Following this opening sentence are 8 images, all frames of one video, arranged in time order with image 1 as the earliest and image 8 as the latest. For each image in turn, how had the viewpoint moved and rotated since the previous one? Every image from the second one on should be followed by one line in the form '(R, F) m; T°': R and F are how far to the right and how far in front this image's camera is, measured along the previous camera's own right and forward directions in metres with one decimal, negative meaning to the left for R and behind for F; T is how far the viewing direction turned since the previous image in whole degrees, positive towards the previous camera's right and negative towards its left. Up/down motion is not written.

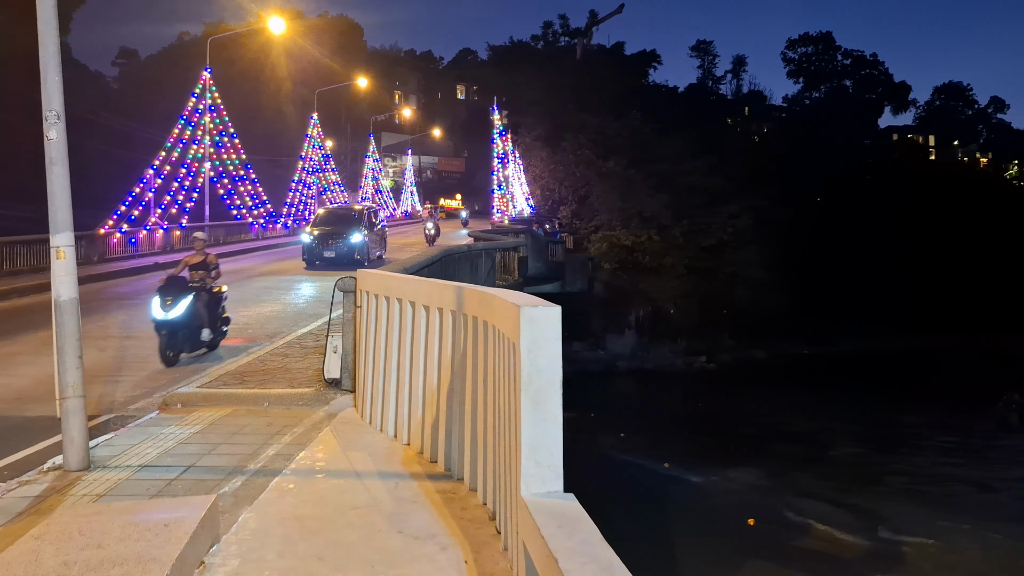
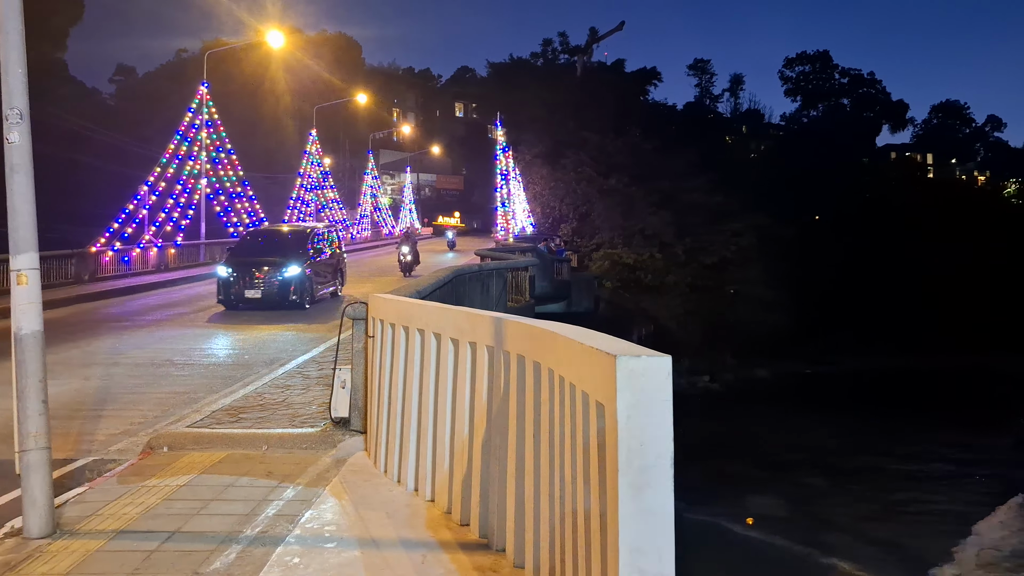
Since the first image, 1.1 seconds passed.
(-0.3, +0.8) m; 0°
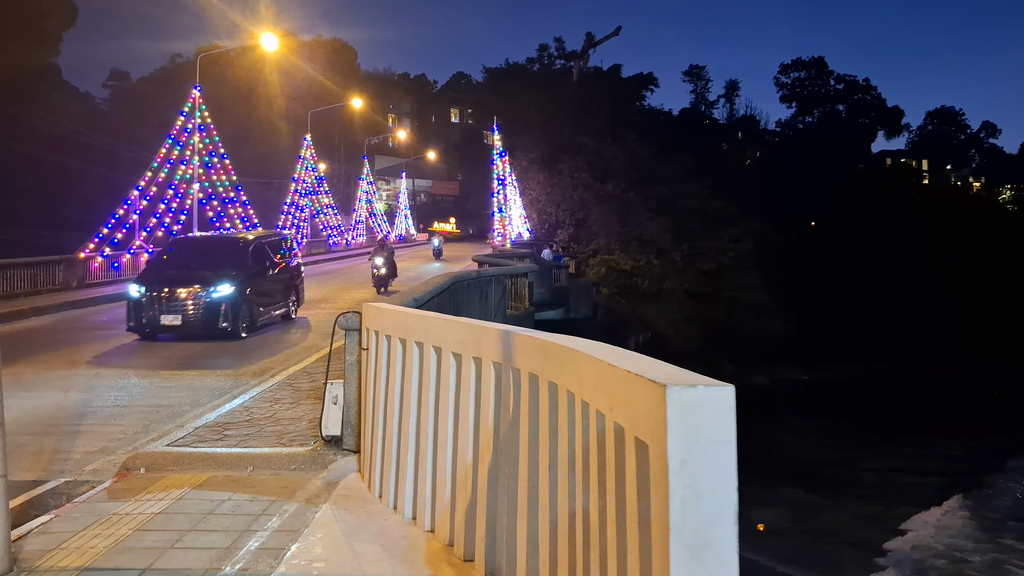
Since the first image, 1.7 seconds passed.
(-0.1, +0.4) m; 0°
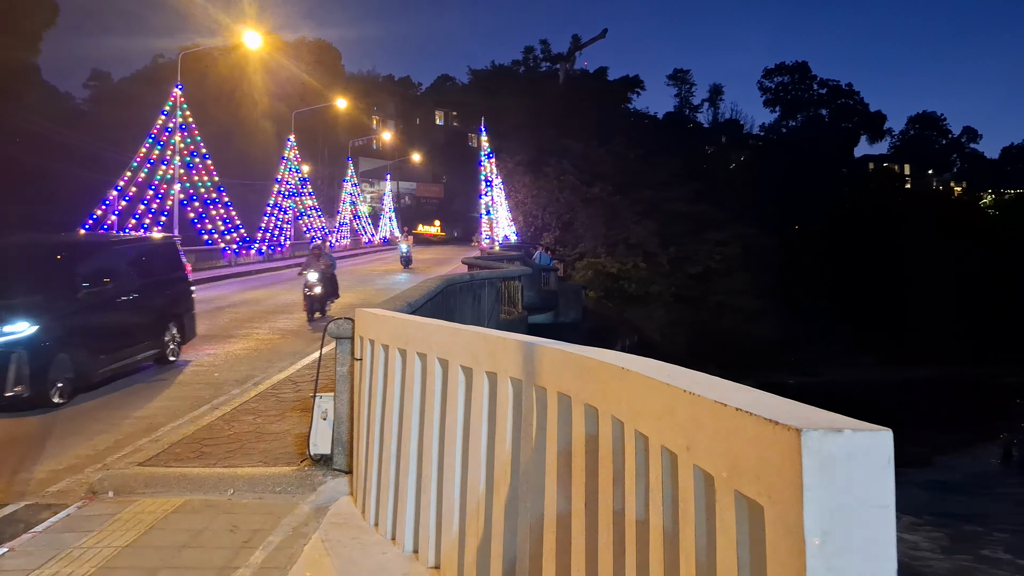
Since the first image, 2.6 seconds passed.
(-0.2, +0.5) m; +1°
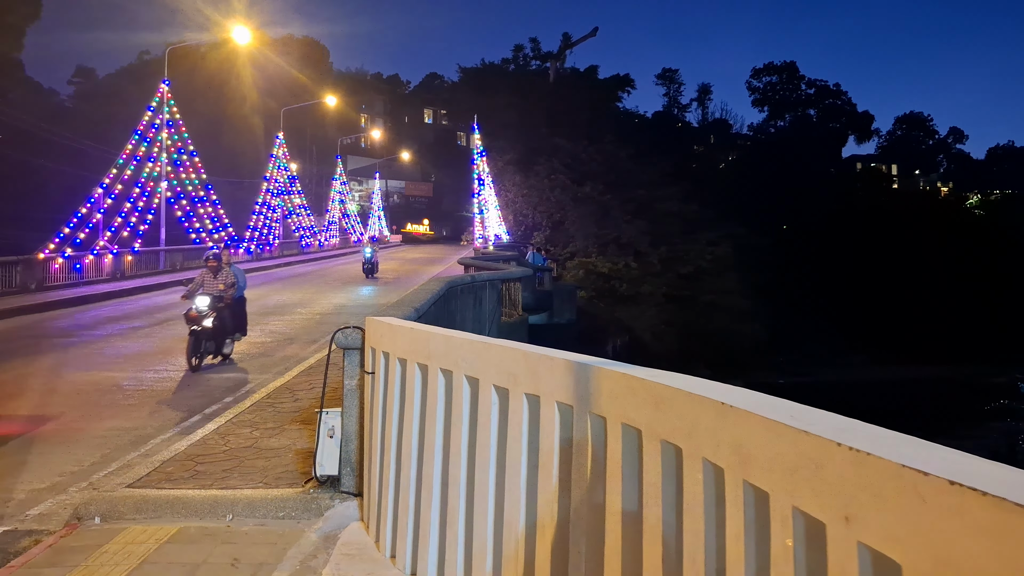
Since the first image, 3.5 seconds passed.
(-0.2, +0.4) m; +1°
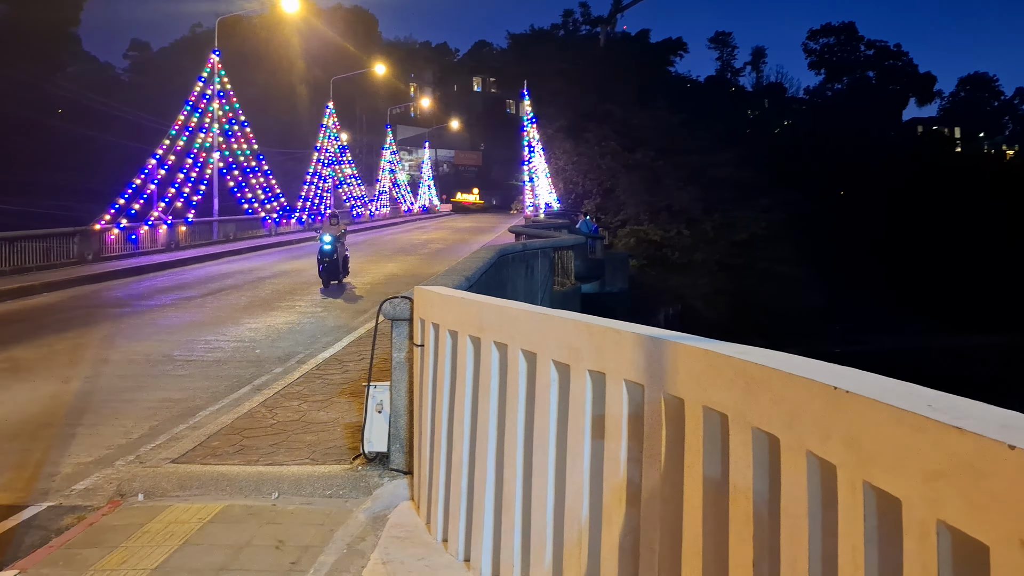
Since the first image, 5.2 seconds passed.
(0.0, +0.3) m; -4°
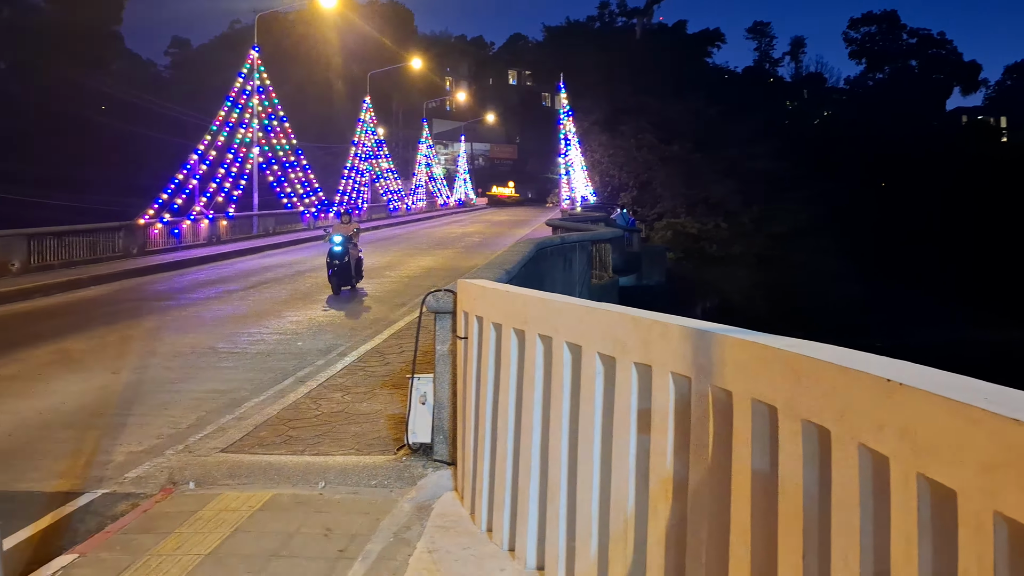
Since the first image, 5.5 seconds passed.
(0.0, 0.0) m; -3°
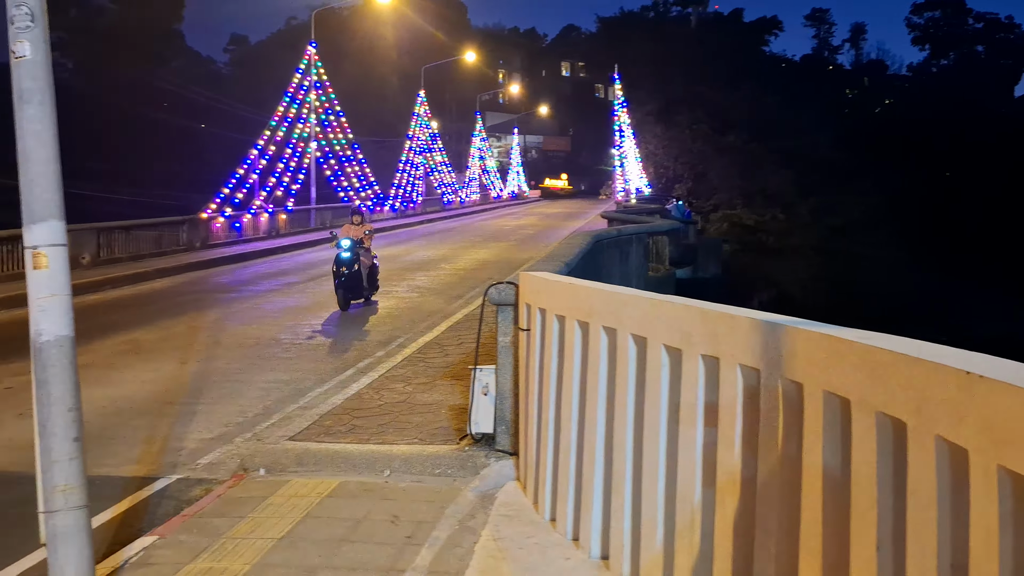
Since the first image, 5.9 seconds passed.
(-0.1, 0.0) m; -4°
